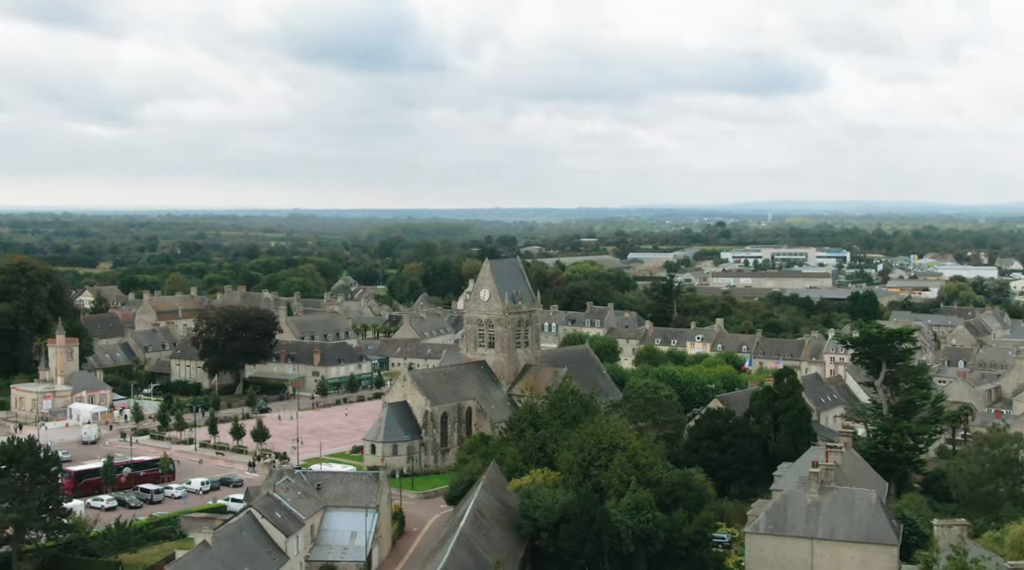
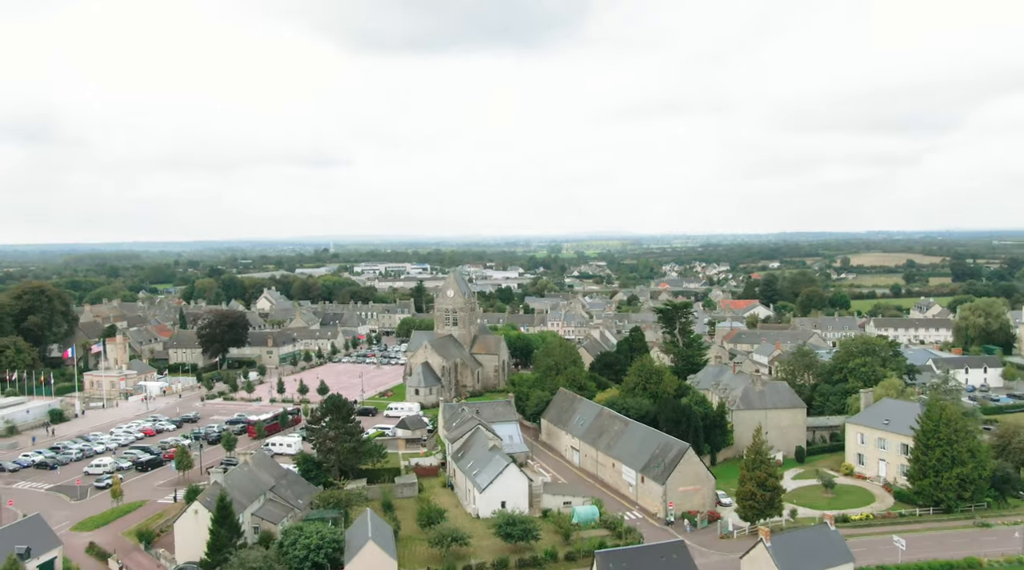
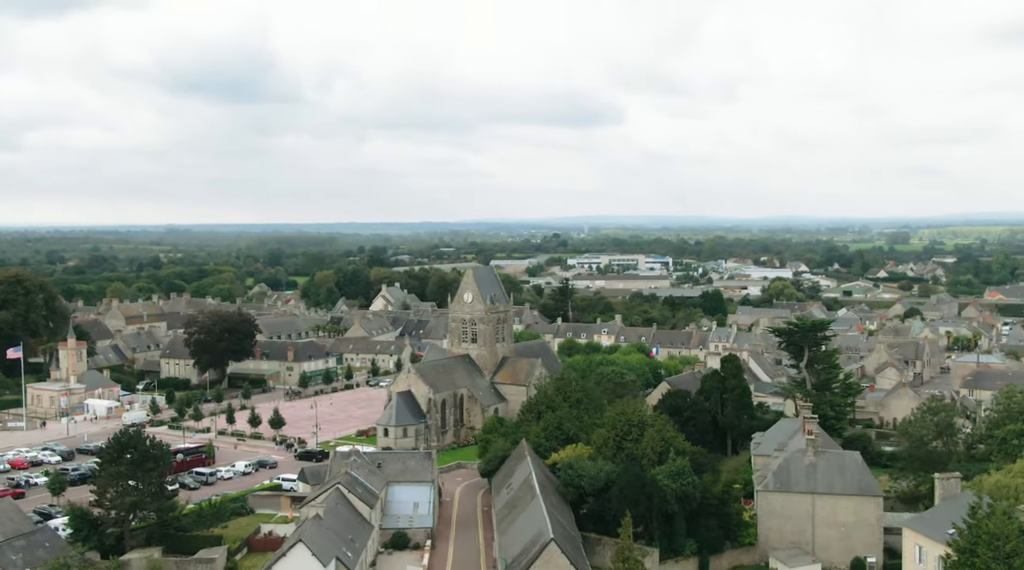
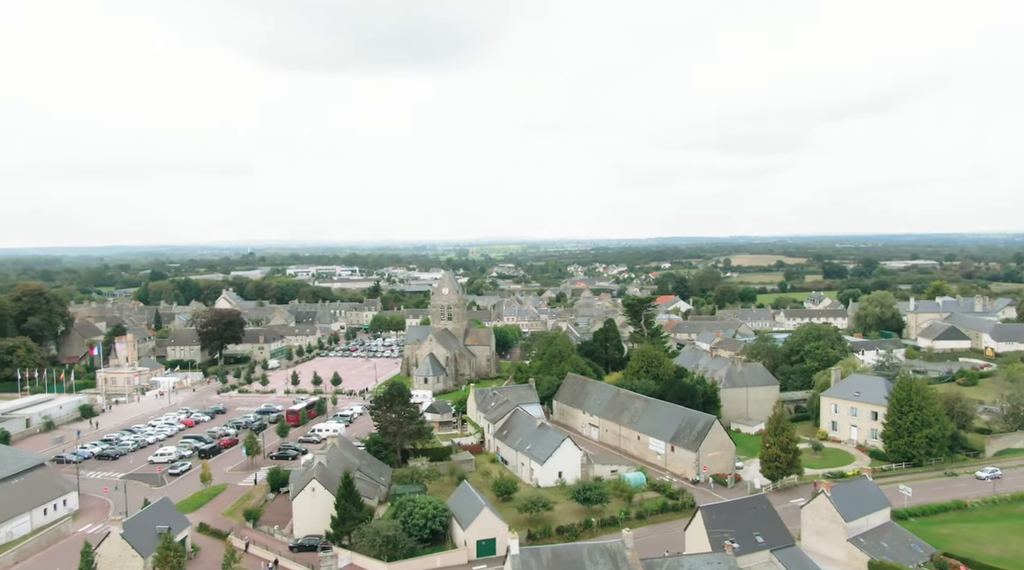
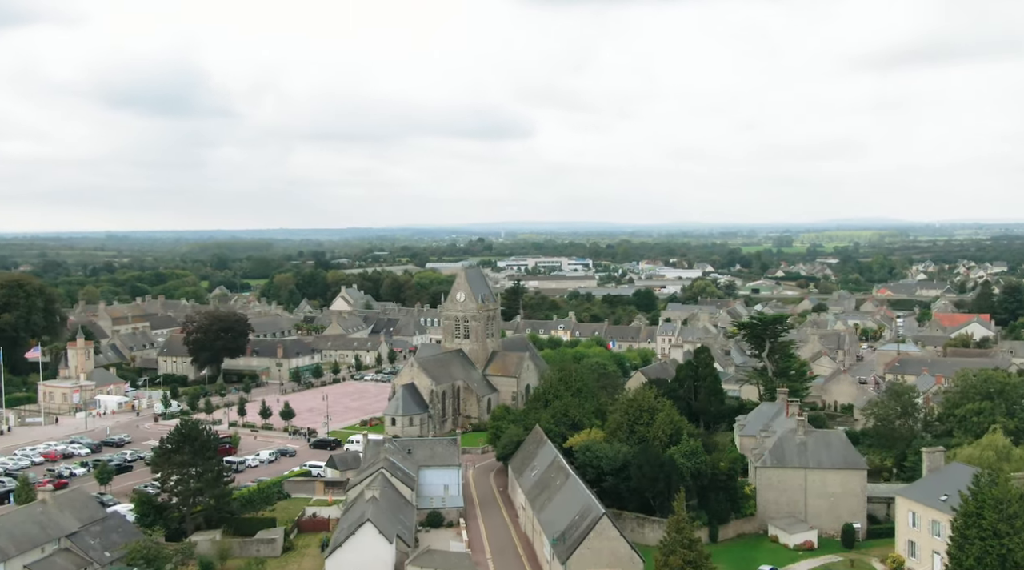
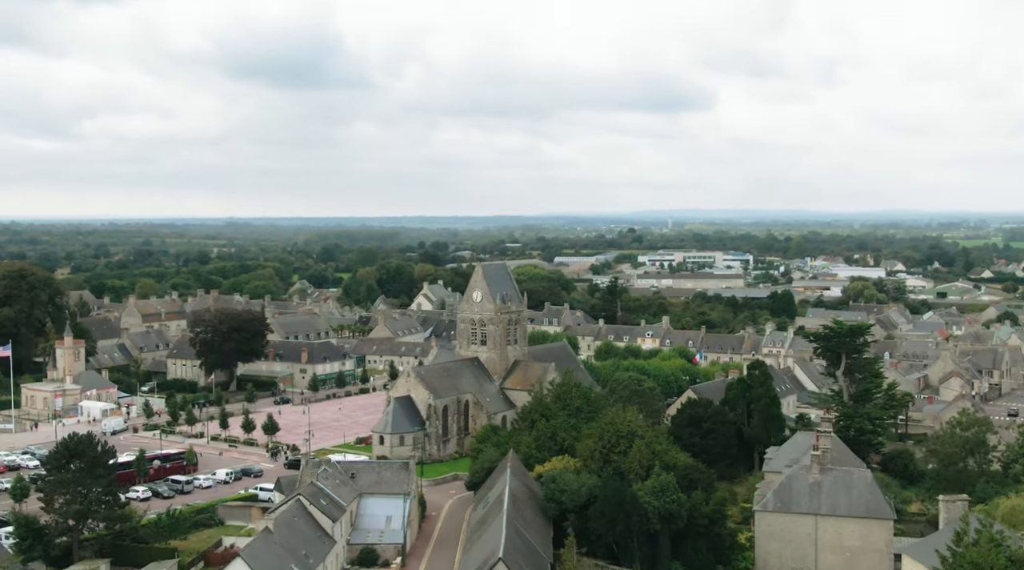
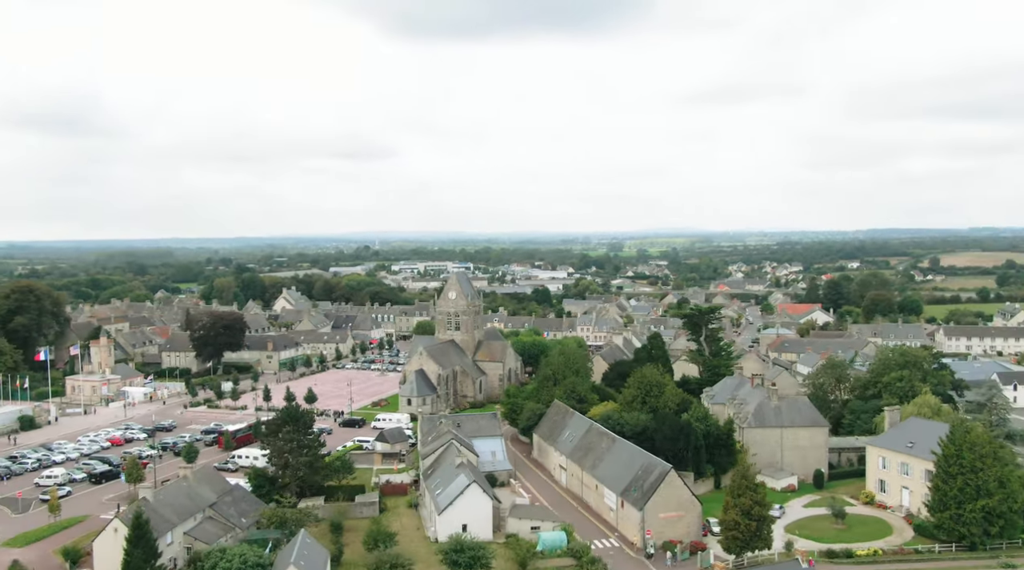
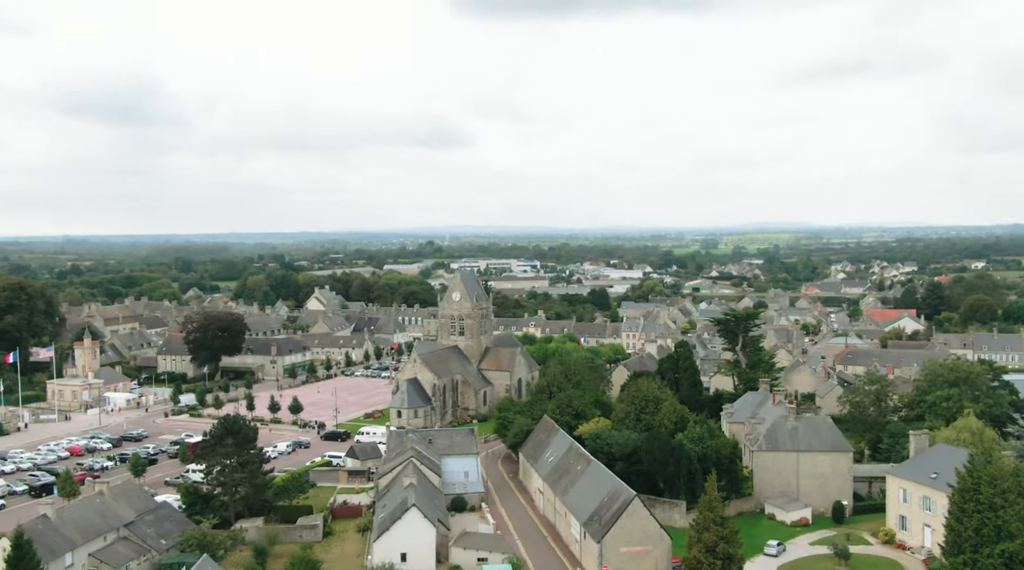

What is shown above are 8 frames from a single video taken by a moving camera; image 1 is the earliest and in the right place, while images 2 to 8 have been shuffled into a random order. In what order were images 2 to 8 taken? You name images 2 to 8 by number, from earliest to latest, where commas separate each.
6, 3, 5, 8, 7, 2, 4
